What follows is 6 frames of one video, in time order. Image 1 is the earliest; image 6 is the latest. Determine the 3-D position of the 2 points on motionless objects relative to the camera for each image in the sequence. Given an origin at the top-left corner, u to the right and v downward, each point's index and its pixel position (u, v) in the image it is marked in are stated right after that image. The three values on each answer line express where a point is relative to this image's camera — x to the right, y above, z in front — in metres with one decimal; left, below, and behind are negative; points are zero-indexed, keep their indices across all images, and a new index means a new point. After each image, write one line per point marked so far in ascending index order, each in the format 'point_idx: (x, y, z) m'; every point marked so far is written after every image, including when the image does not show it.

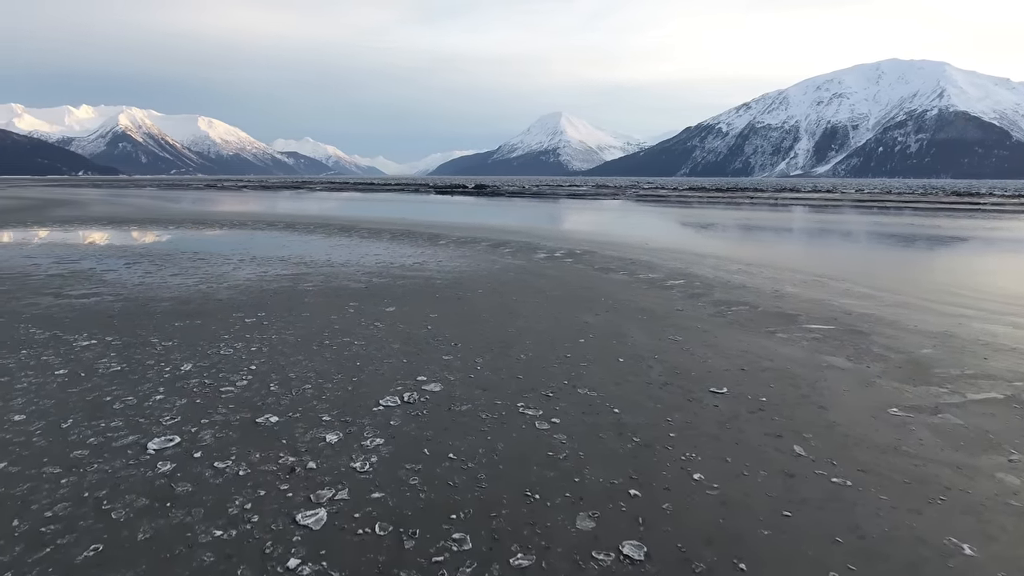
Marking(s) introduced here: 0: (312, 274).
0: (-4.9, +0.4, +16.9) m
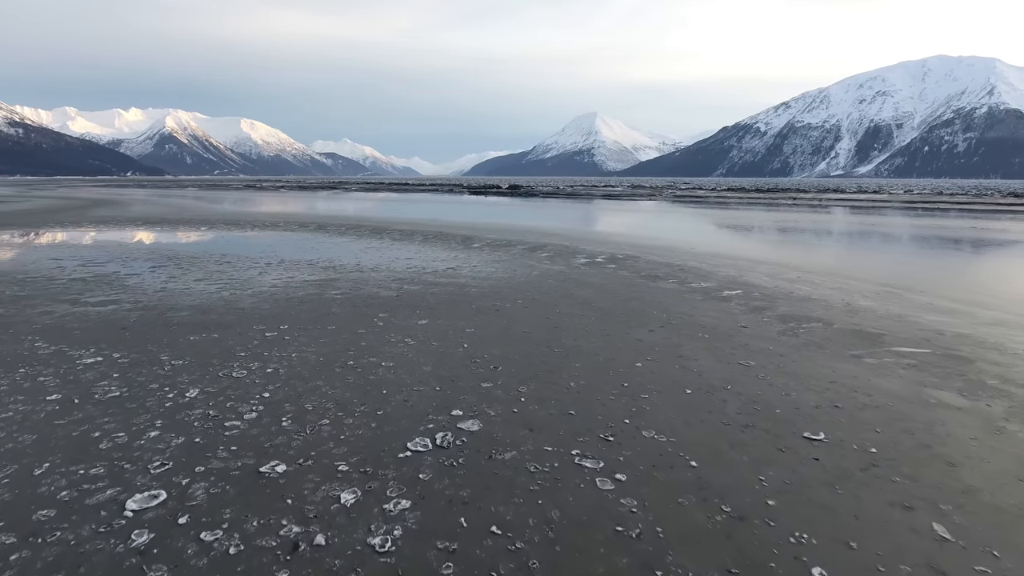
0: (-4.0, +0.2, +16.0) m
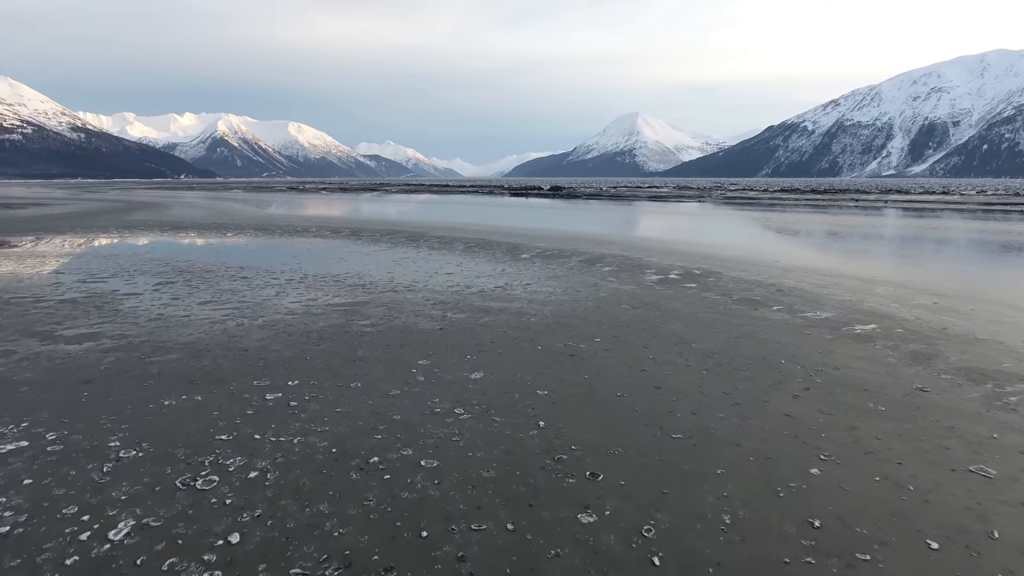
0: (-2.7, -0.3, +13.3) m
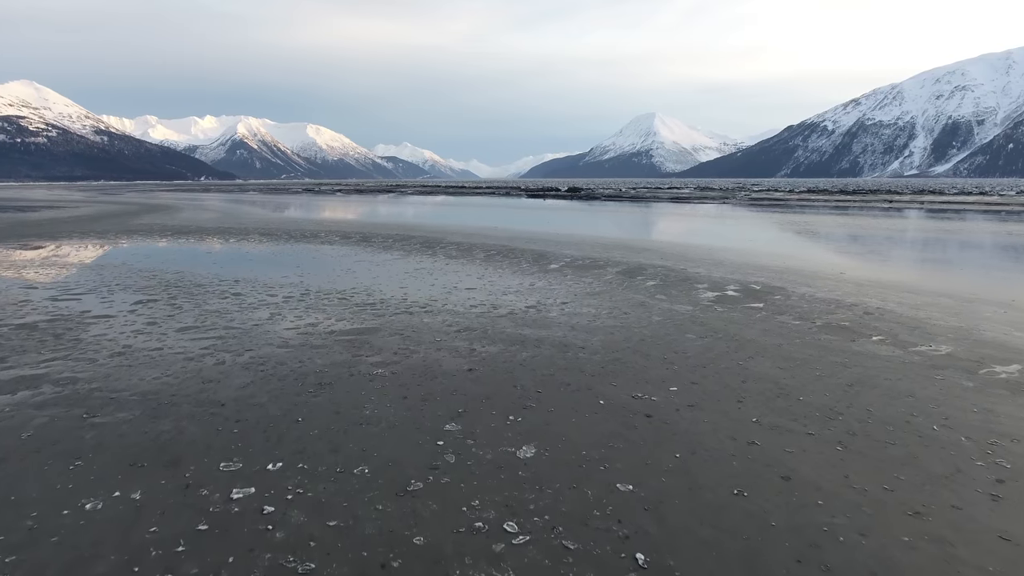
0: (-2.1, -0.7, +11.1) m
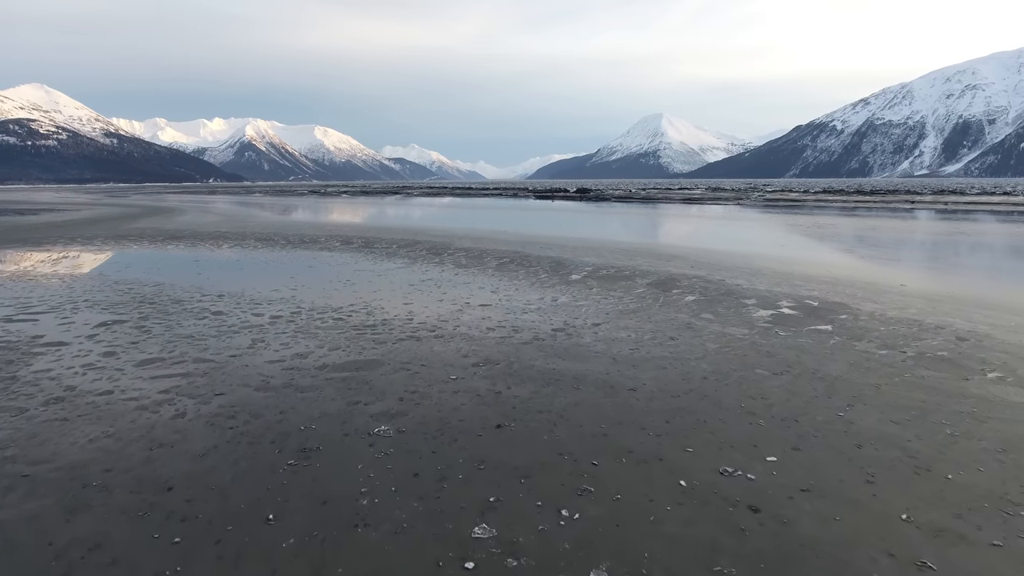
0: (-1.7, -1.0, +9.2) m
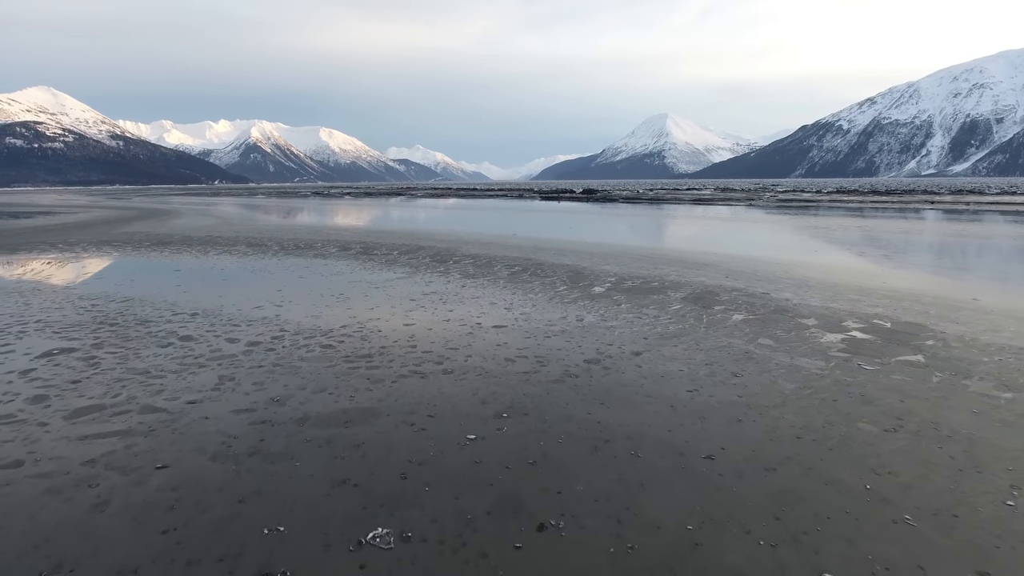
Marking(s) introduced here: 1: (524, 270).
0: (-1.3, -1.3, +7.2) m
1: (+0.4, +0.5, +19.5) m
